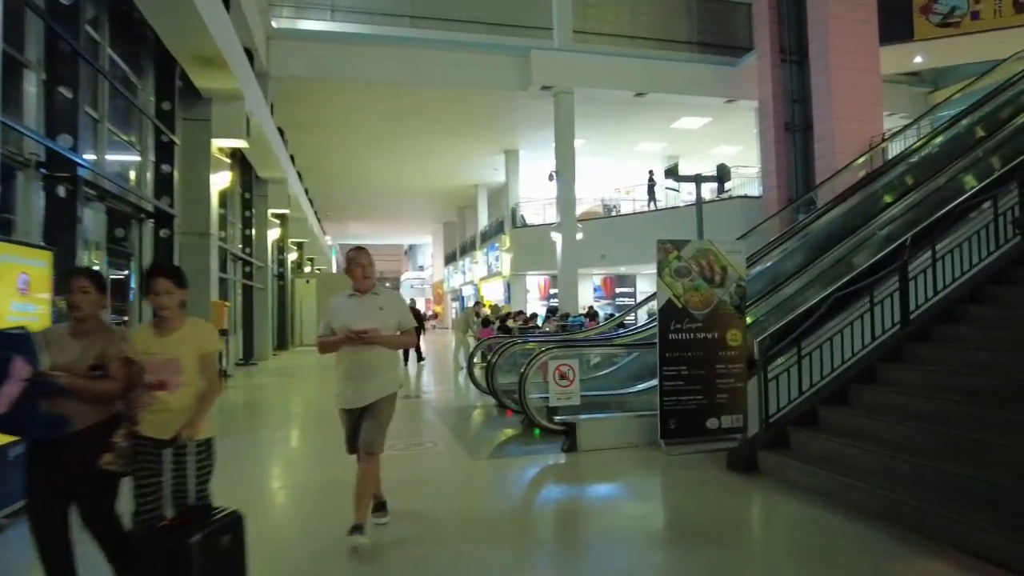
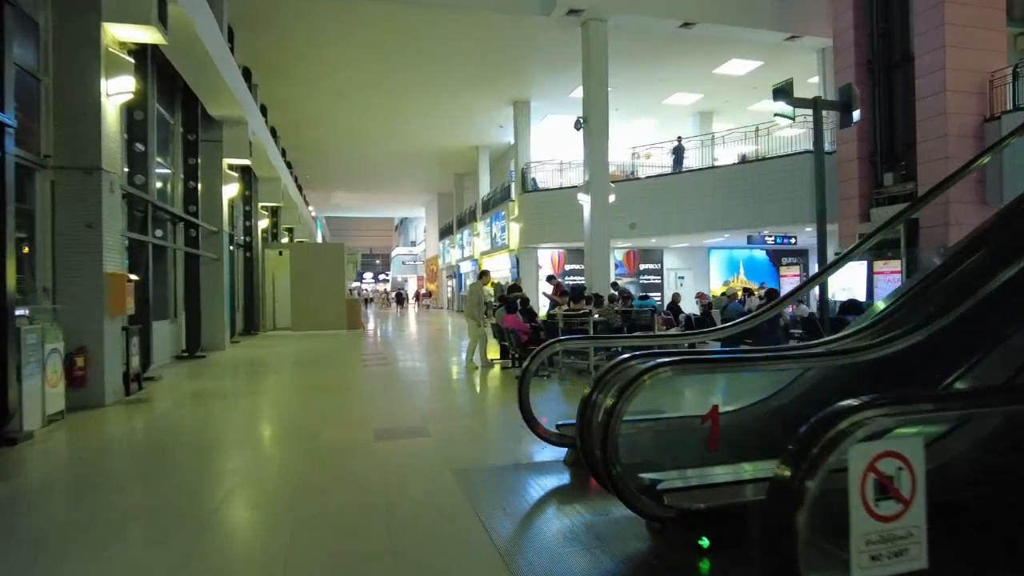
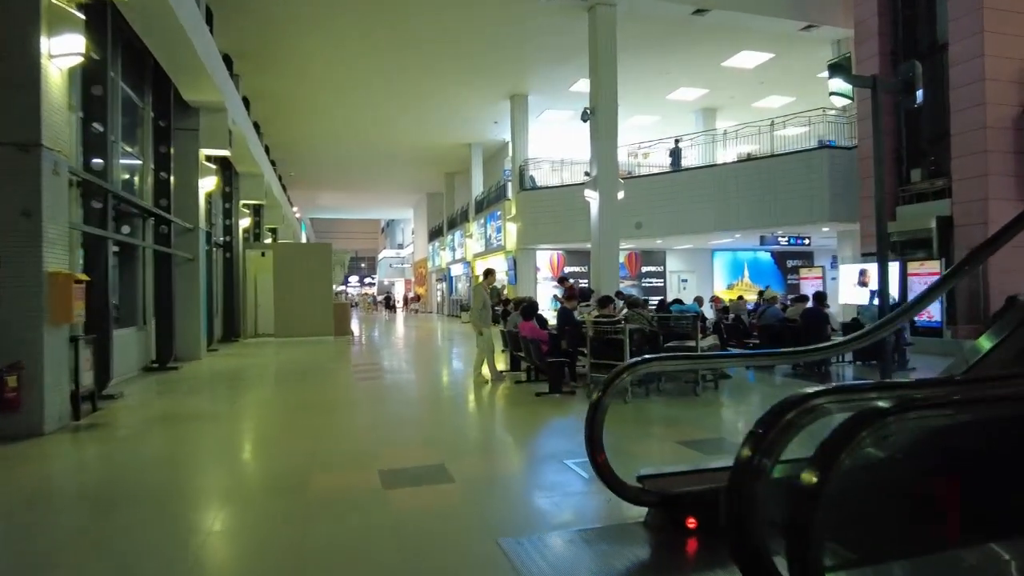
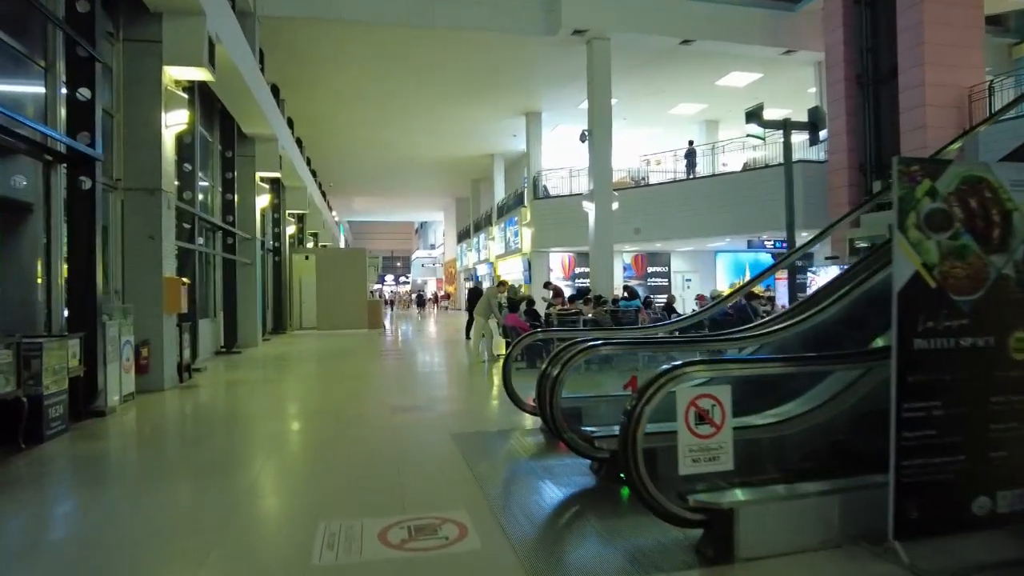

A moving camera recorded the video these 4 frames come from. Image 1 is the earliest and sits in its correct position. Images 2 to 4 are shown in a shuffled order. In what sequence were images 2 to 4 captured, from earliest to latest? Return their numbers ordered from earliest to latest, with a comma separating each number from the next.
4, 2, 3
